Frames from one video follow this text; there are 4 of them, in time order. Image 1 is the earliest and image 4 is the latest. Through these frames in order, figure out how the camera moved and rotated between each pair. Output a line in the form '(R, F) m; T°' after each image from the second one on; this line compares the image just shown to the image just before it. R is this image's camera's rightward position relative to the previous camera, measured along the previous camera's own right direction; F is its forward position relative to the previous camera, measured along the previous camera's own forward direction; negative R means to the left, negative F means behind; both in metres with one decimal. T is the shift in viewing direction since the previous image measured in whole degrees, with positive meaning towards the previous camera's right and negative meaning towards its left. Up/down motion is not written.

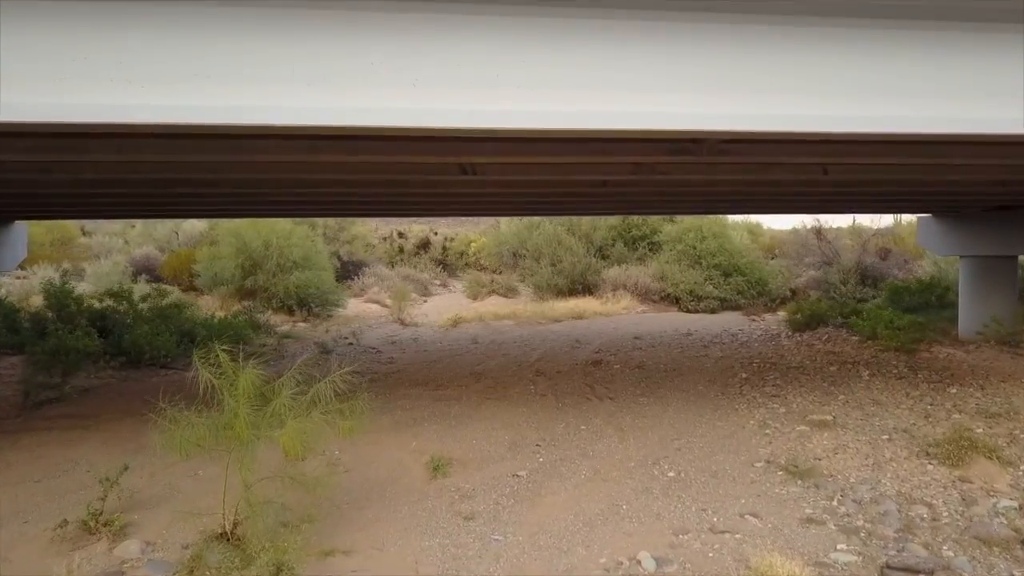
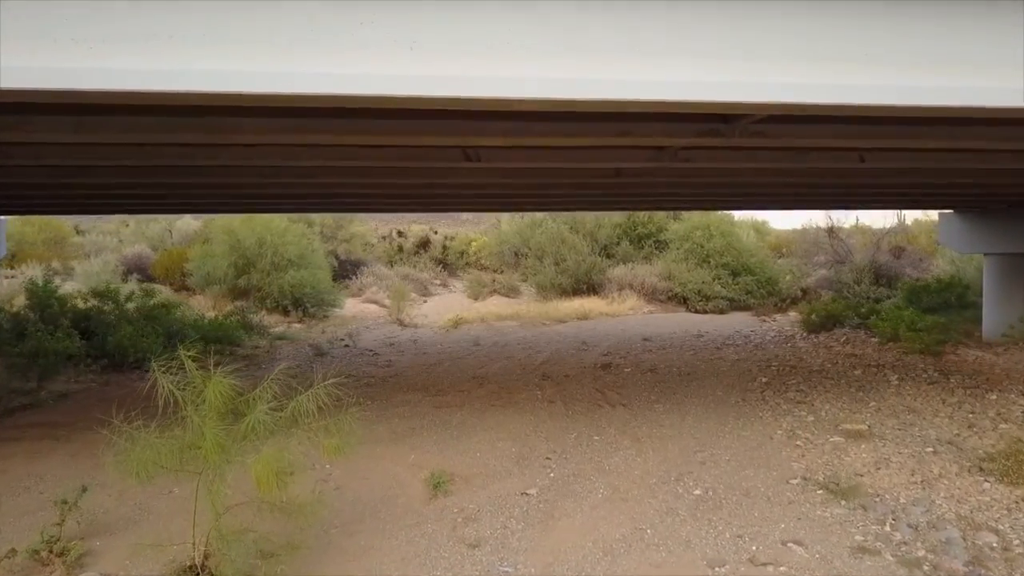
(-0.1, +0.7) m; 0°
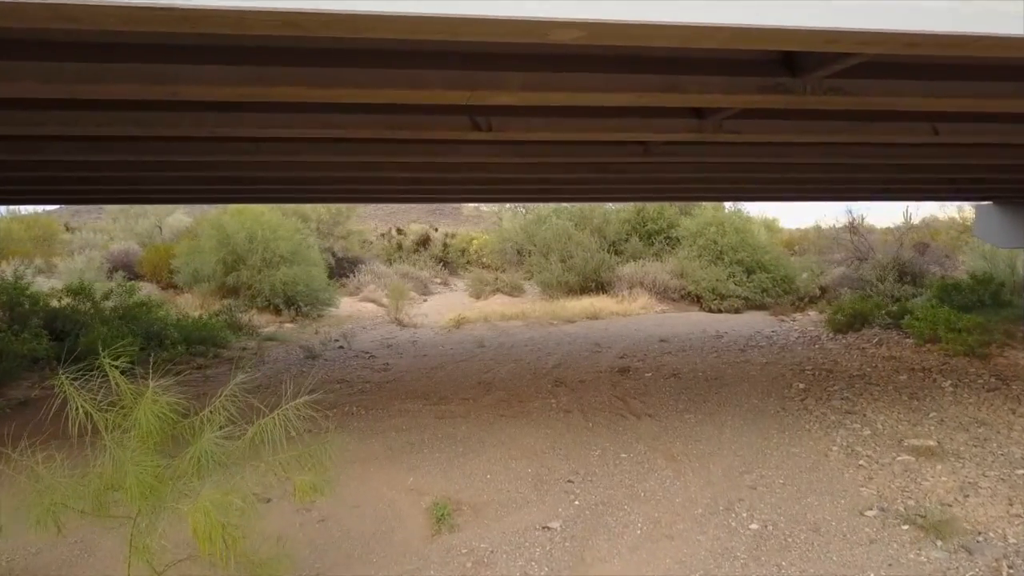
(-0.1, +1.1) m; 0°
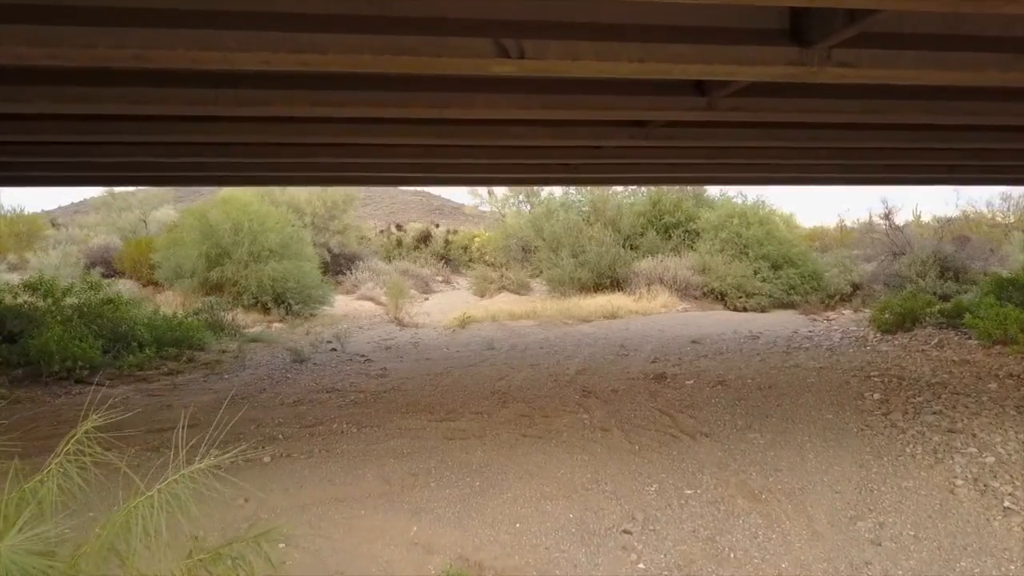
(-0.2, +1.6) m; 0°
